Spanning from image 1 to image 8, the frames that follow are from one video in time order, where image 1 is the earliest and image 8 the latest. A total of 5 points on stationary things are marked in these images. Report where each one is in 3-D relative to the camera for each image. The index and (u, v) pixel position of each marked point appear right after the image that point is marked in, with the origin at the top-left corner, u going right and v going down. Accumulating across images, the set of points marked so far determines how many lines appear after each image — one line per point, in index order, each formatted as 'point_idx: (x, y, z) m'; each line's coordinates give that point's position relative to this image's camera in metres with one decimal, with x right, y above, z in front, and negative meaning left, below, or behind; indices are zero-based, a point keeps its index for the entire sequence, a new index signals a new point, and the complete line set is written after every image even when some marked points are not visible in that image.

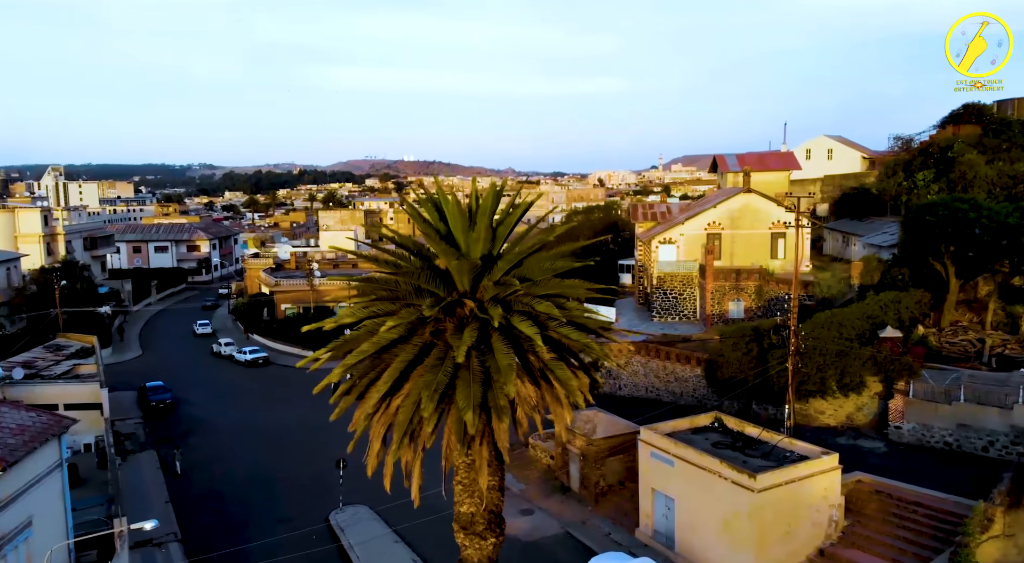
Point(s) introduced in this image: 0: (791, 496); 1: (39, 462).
0: (+7.1, -5.5, +20.1) m
1: (-11.9, -4.6, +19.6) m
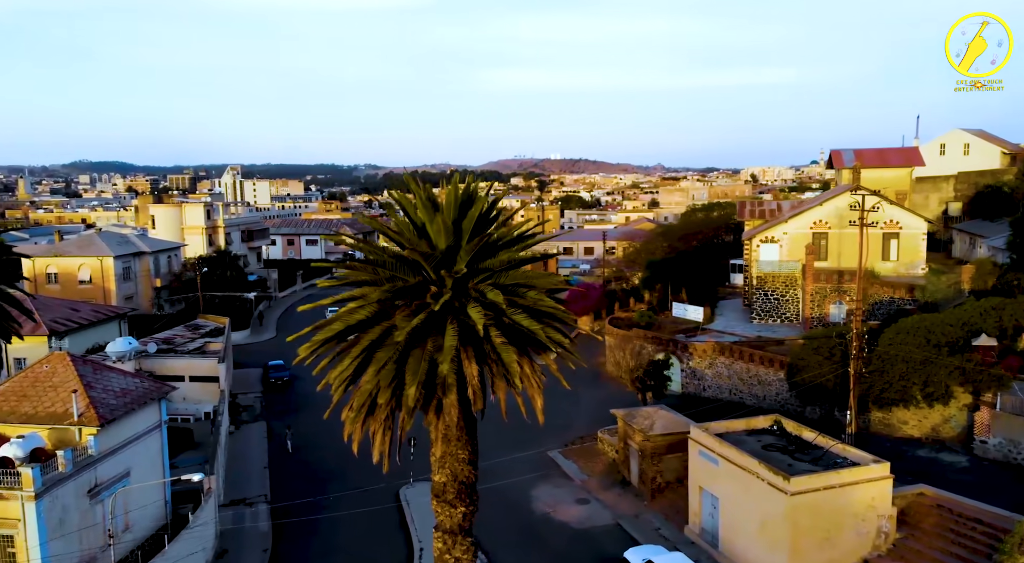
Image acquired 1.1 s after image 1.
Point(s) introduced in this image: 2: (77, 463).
0: (+7.9, -5.5, +19.5) m
1: (-10.8, -4.1, +22.5) m
2: (-10.9, -4.6, +19.7) m
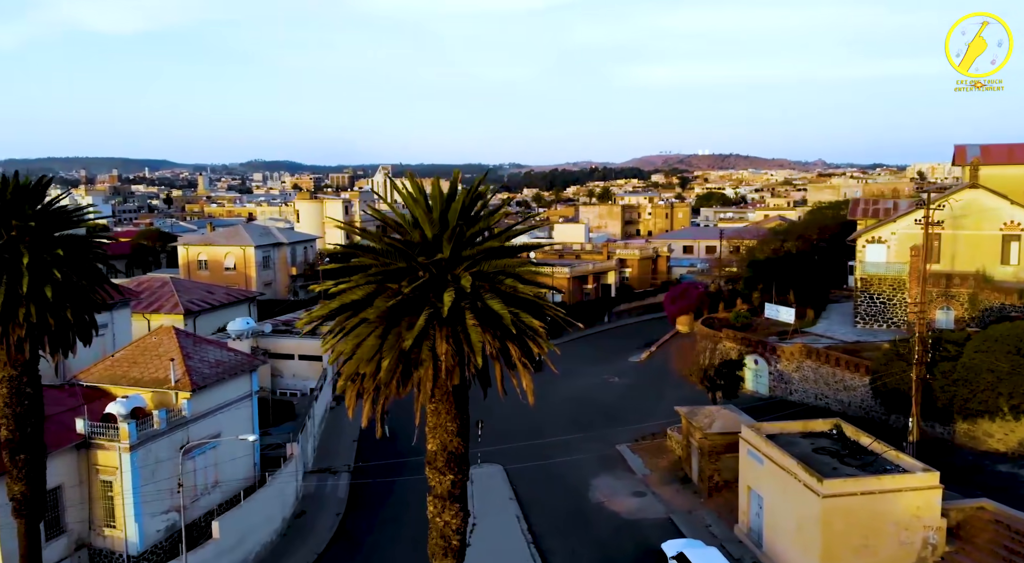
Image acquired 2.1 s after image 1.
0: (+8.6, -5.5, +18.9) m
1: (-9.2, -3.6, +25.3) m
2: (-9.8, -4.1, +22.6) m
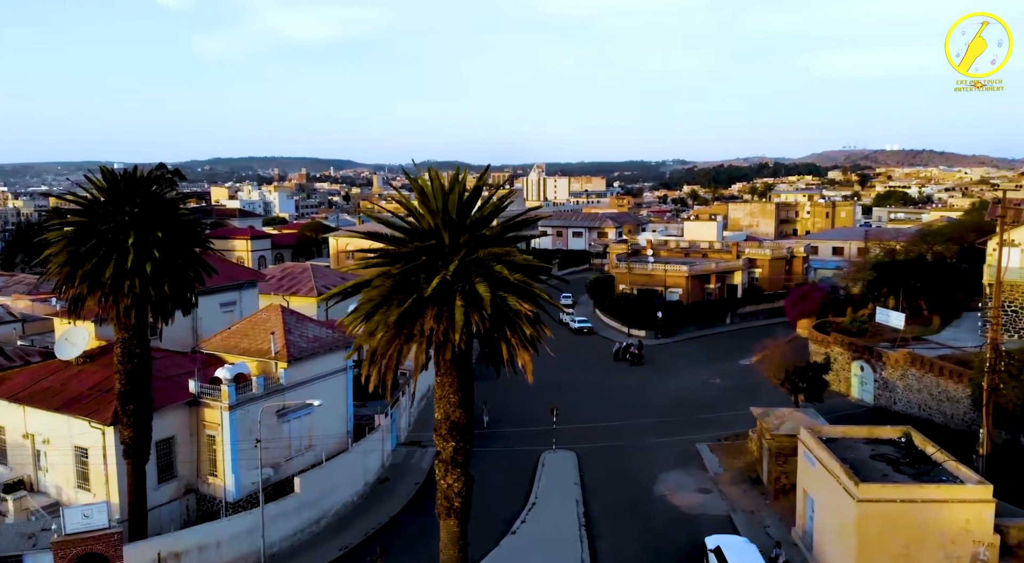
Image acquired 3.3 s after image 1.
0: (+9.3, -5.5, +18.2) m
1: (-6.8, -3.0, +28.1) m
2: (-8.0, -3.5, +25.6) m
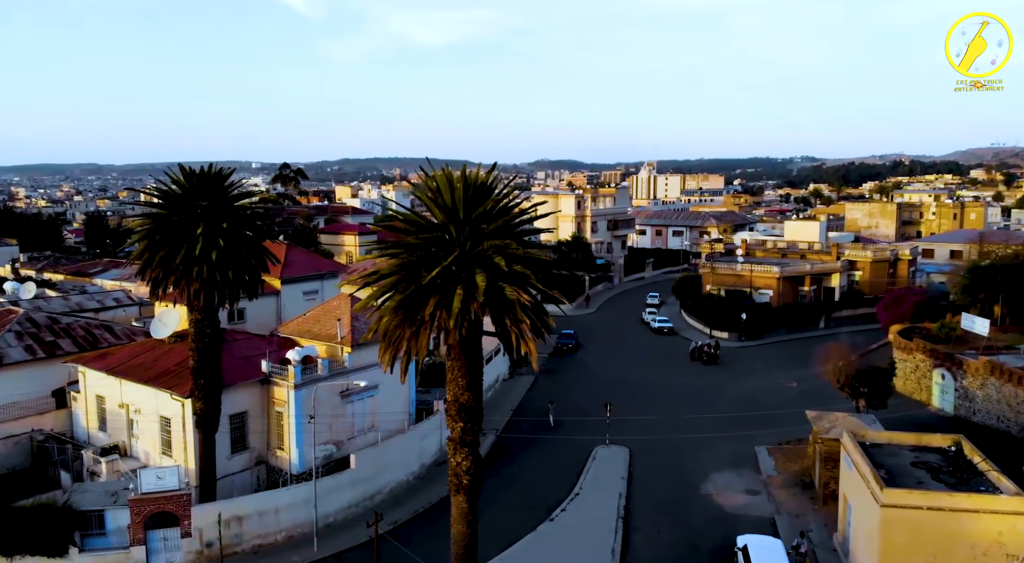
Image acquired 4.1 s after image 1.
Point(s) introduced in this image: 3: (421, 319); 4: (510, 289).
0: (+9.6, -5.5, +17.7) m
1: (-4.8, -2.7, +29.8) m
2: (-6.3, -3.2, +27.4) m
3: (-1.8, -0.7, +15.0) m
4: (-0.1, -0.1, +14.8) m
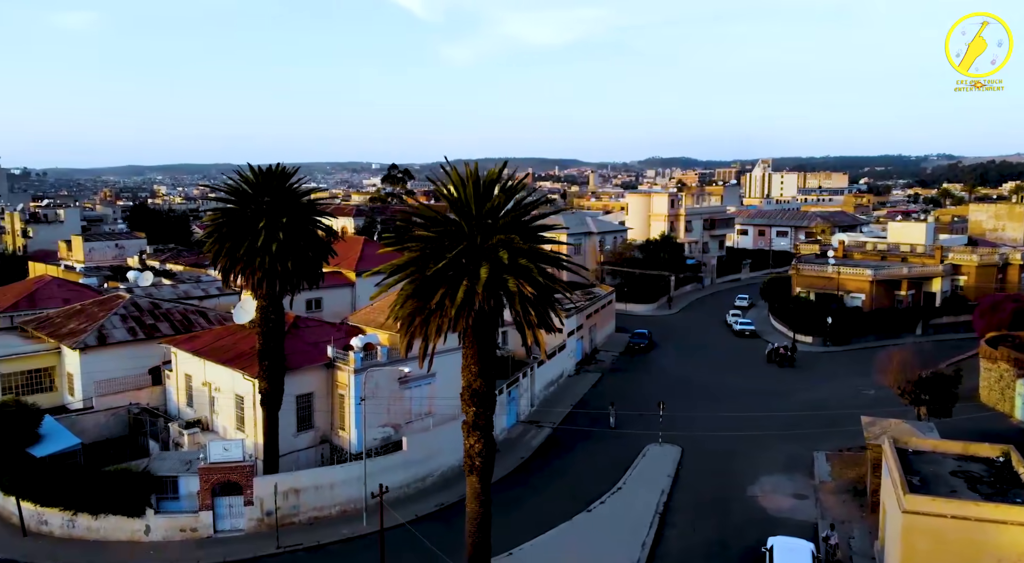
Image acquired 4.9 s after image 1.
0: (+9.9, -5.5, +17.1) m
1: (-2.6, -2.5, +31.1) m
2: (-4.5, -2.9, +29.0) m
3: (-1.7, -0.5, +16.1) m
4: (0.0, 0.0, +15.7) m
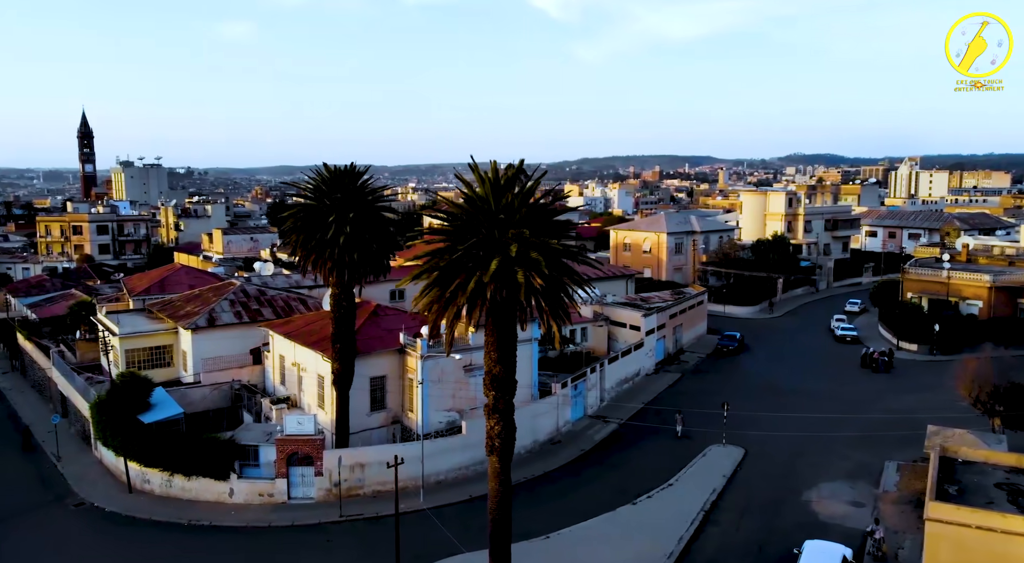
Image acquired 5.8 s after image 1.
0: (+10.1, -5.6, +16.5) m
1: (+0.1, -2.2, +32.4) m
2: (-2.1, -2.6, +30.6) m
3: (-1.4, -0.3, +17.4) m
4: (+0.2, +0.2, +16.7) m
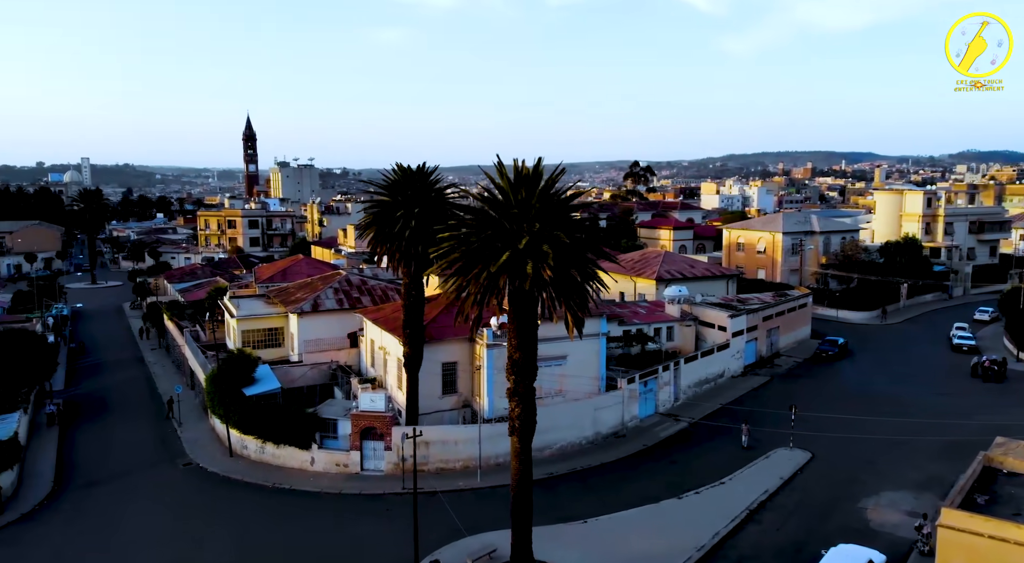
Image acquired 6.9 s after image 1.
0: (+10.0, -5.6, +15.9) m
1: (+3.1, -2.0, +33.3) m
2: (+0.6, -2.4, +32.0) m
3: (-1.0, -0.1, +18.8) m
4: (+0.5, +0.4, +17.8) m
